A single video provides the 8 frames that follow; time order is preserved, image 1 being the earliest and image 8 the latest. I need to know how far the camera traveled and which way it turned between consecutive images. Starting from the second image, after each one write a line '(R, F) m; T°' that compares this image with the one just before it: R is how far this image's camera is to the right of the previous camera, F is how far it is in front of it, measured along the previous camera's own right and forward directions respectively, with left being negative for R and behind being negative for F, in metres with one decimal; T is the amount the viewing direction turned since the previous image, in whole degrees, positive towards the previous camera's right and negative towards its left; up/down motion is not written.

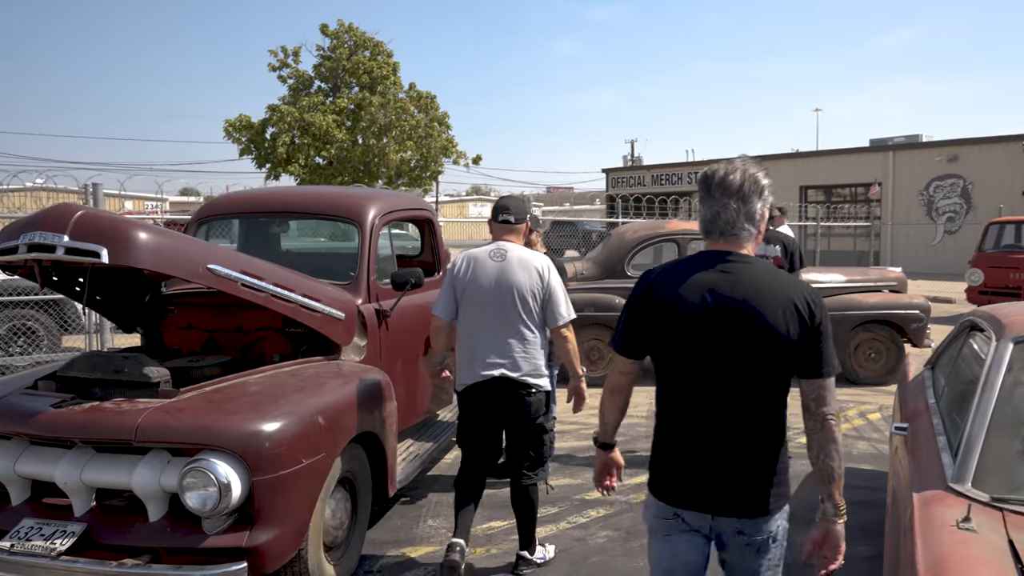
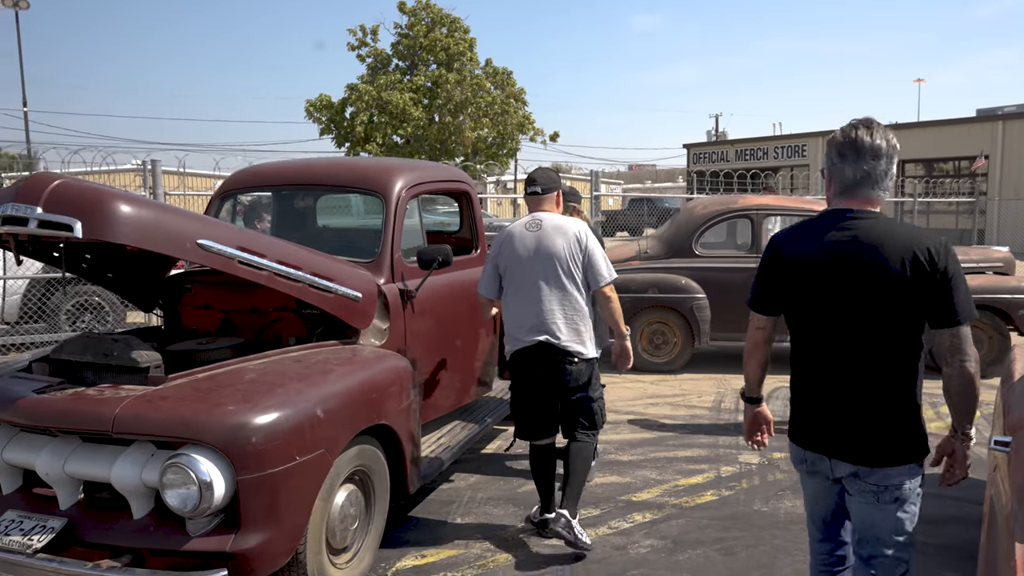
(+0.2, +0.4) m; -6°
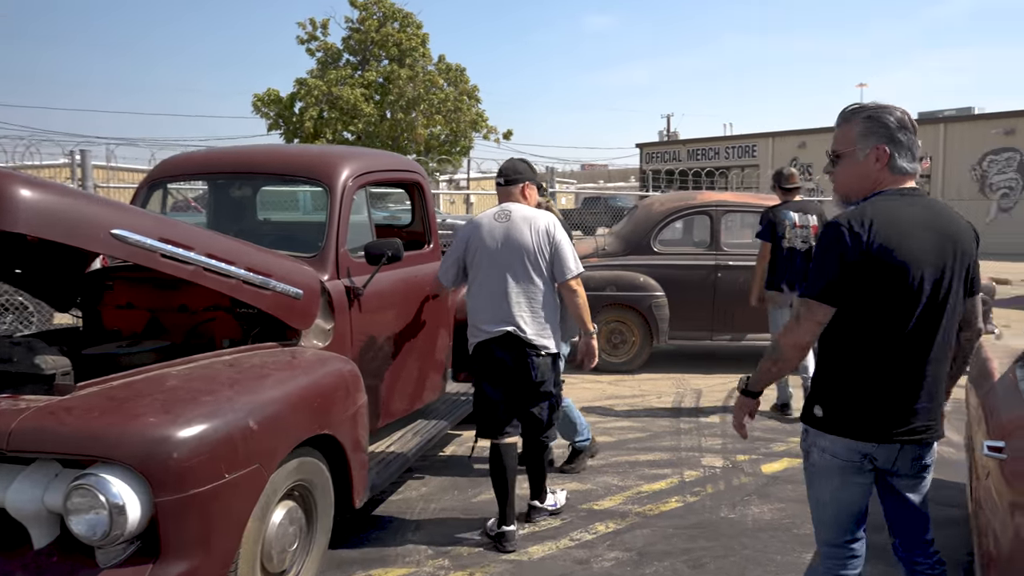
(0.0, +0.3) m; +3°
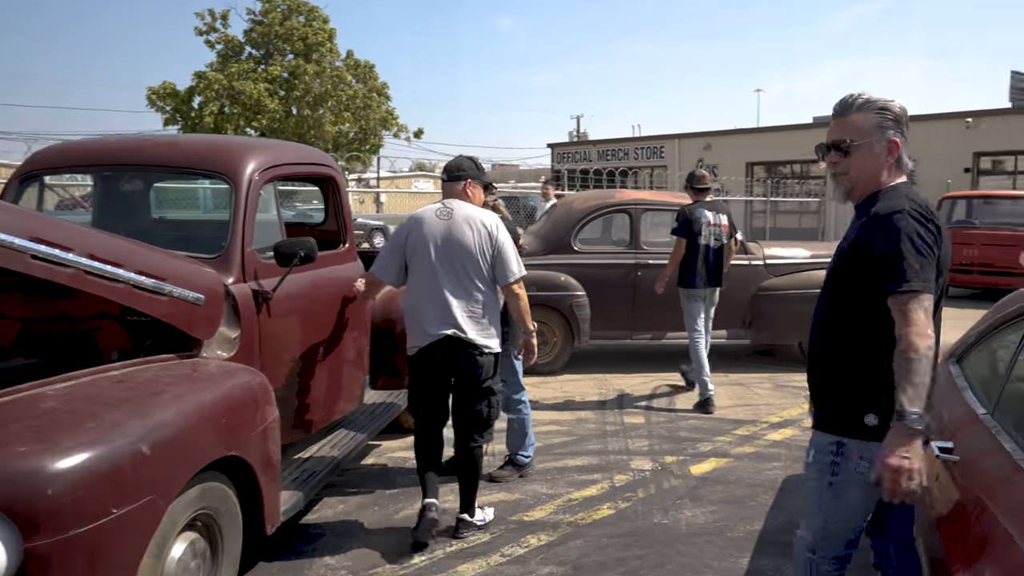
(-0.1, +0.2) m; +6°
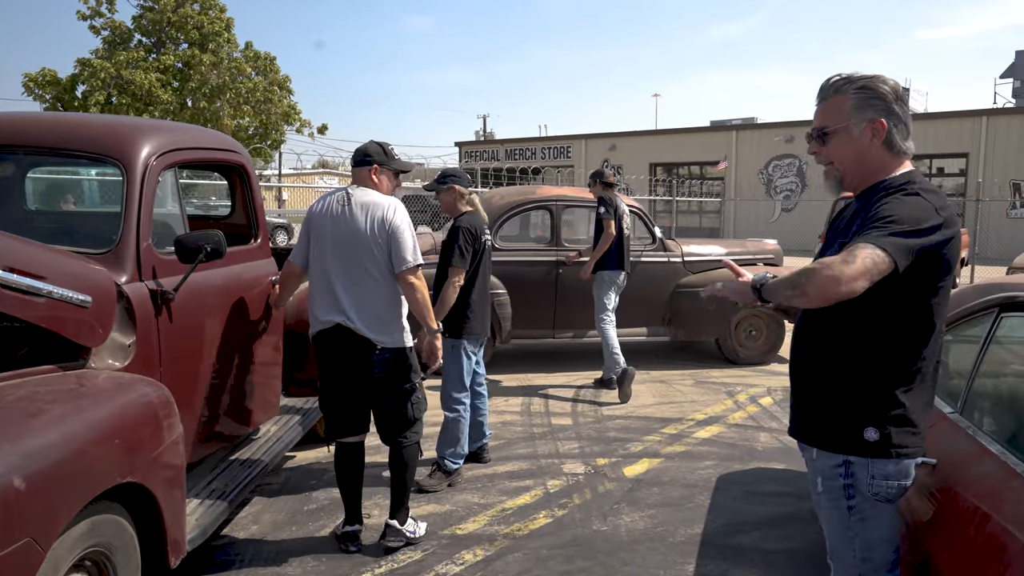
(-0.1, +0.3) m; +7°
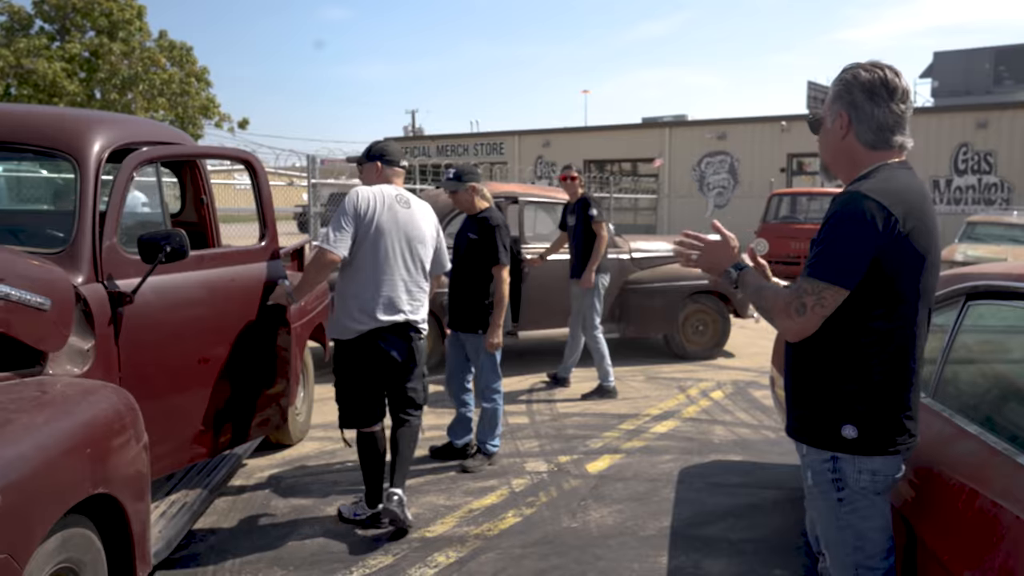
(-0.2, 0.0) m; +5°
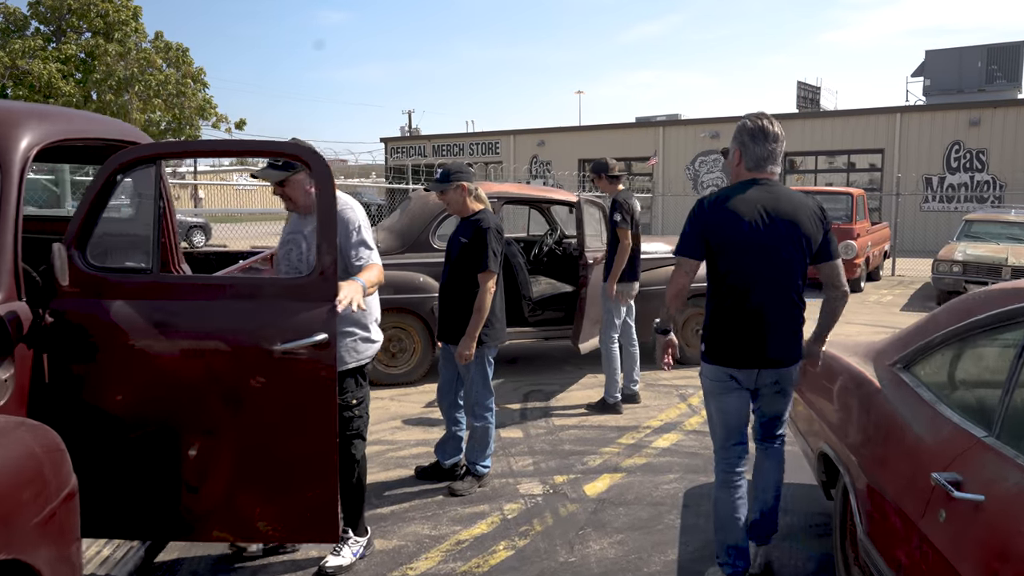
(0.0, +0.4) m; 0°
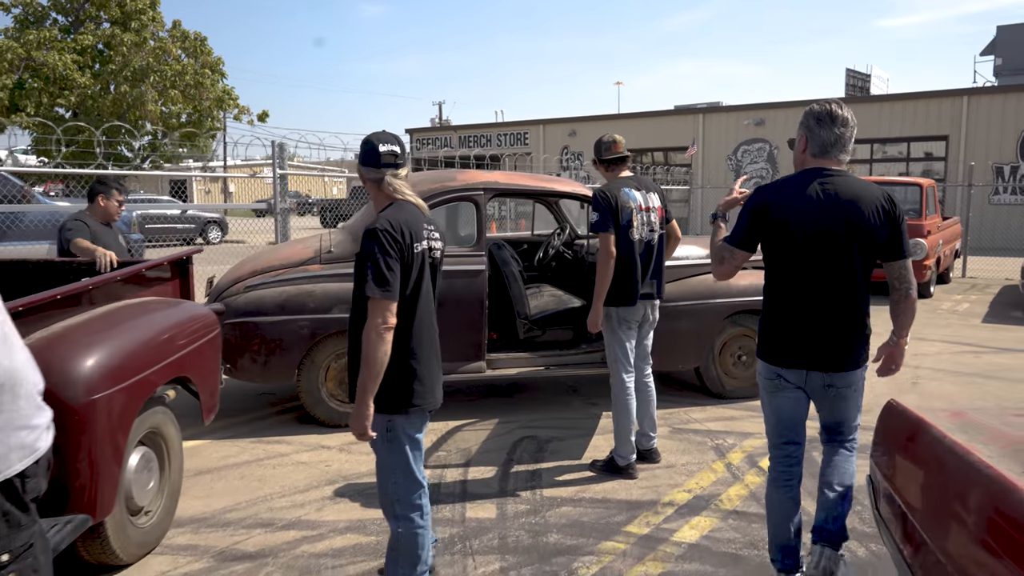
(+0.3, +1.5) m; -3°
